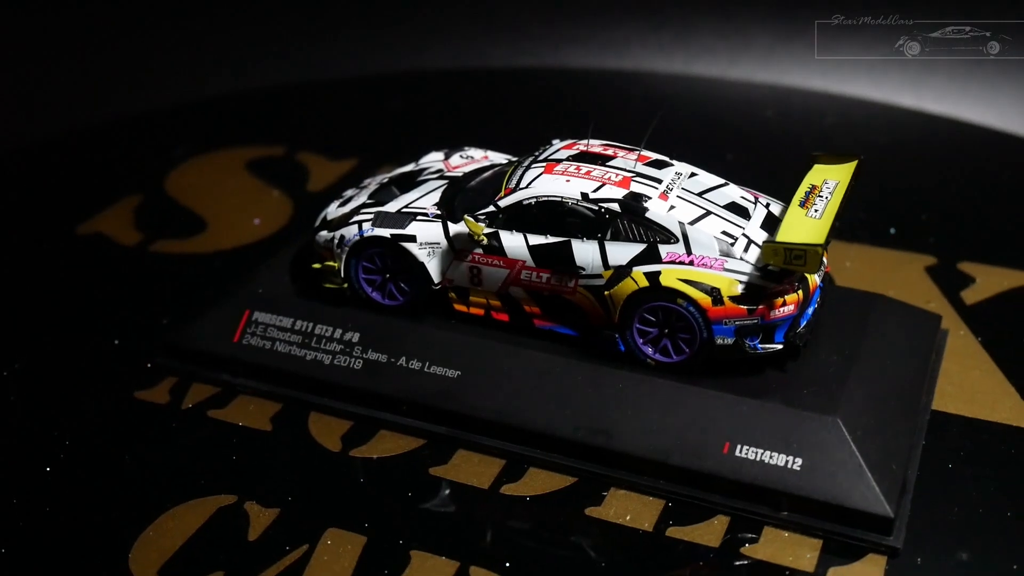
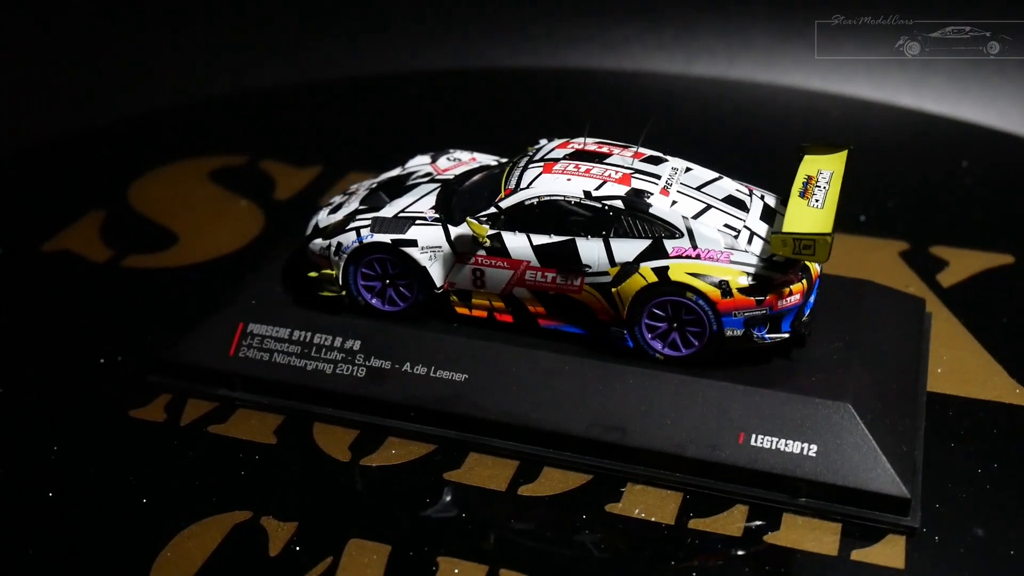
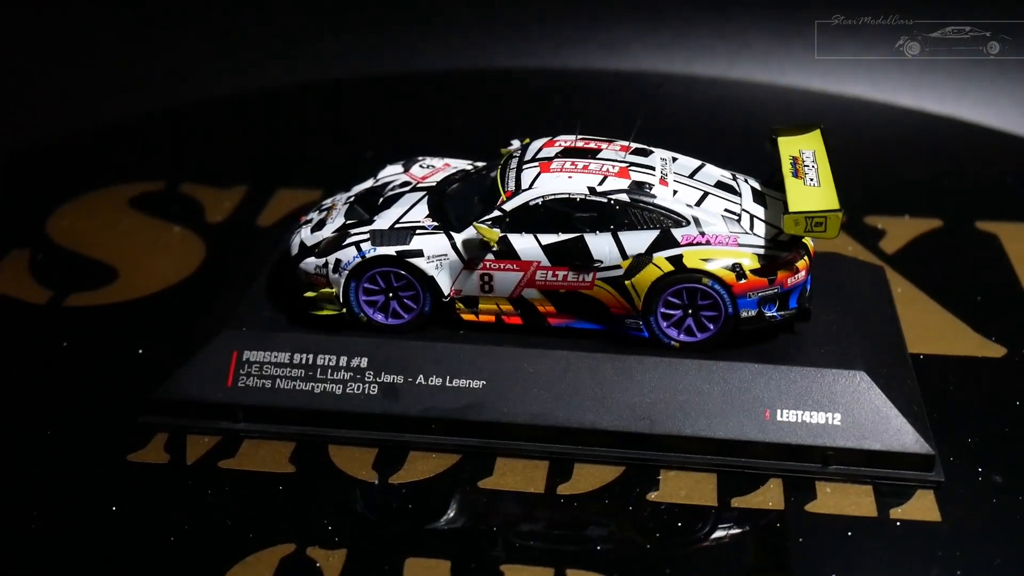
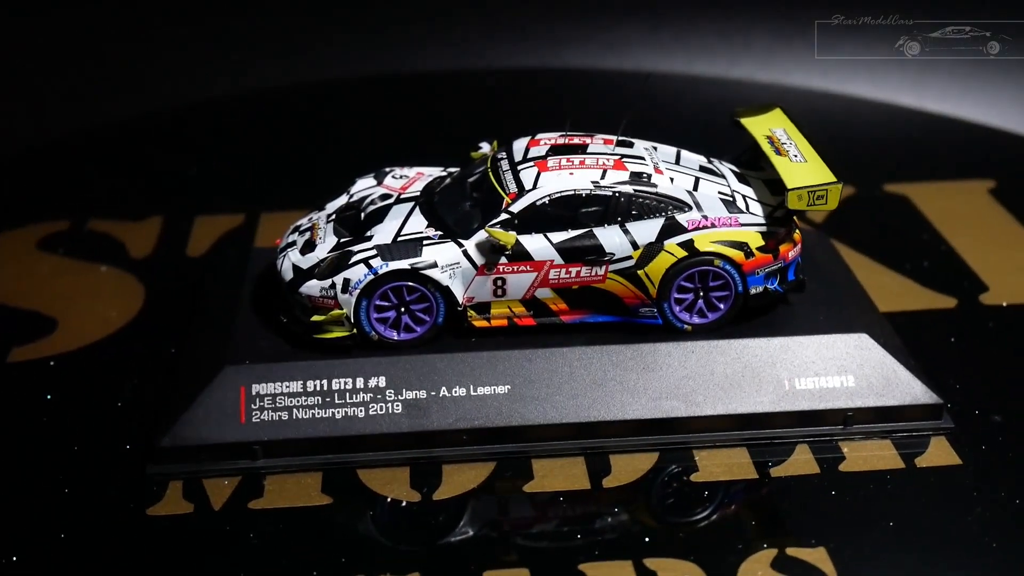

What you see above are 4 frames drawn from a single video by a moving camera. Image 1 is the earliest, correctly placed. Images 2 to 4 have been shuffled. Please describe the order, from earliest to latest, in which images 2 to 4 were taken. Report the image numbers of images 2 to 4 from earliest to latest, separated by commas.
2, 3, 4
